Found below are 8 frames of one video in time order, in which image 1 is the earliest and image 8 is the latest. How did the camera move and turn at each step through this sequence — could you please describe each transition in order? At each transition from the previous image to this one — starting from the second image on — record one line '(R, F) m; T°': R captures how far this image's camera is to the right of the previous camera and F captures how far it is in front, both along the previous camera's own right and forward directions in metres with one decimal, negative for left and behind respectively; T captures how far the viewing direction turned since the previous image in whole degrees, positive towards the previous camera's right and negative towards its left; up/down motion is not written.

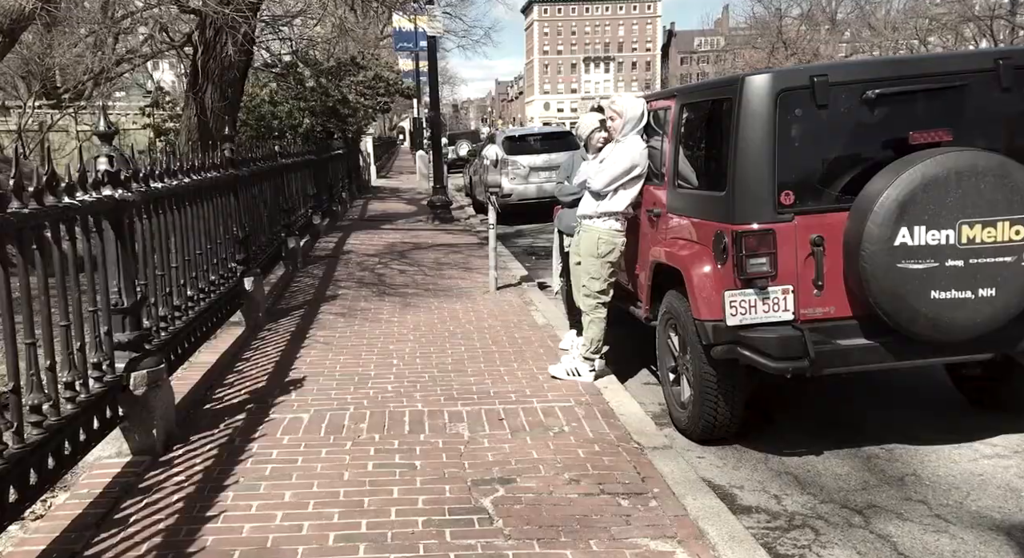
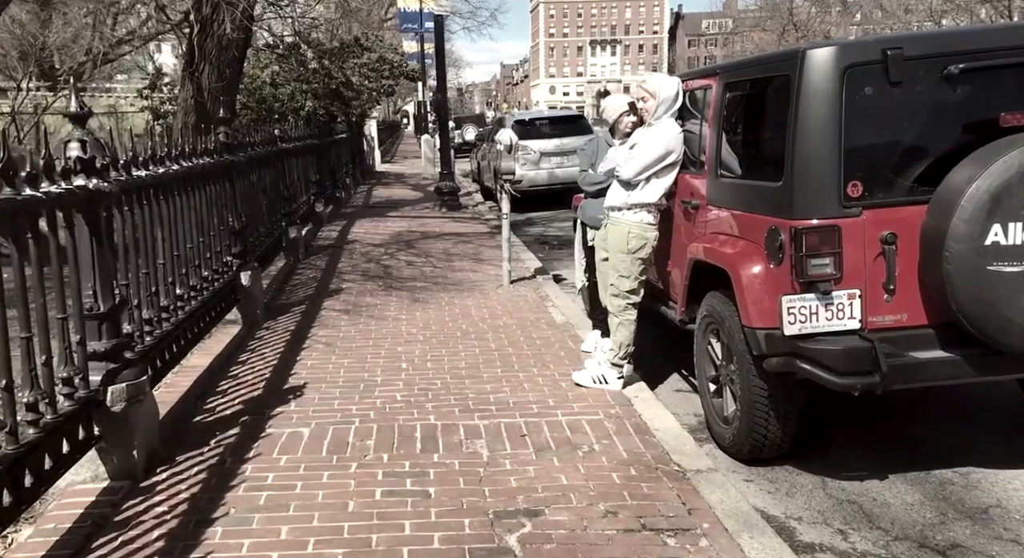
(-0.1, +0.6) m; 0°
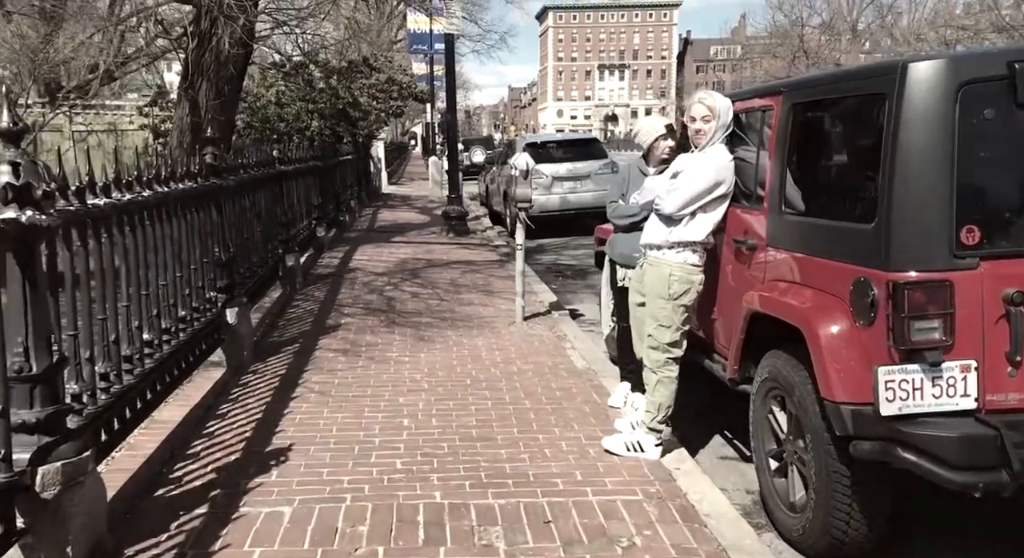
(-0.1, +0.8) m; 0°
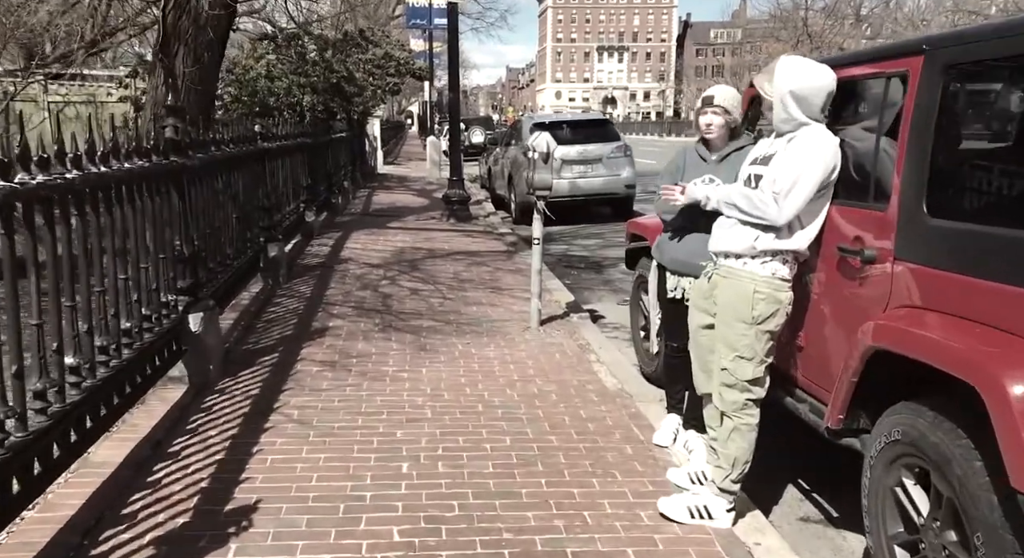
(-0.2, +1.2) m; 0°
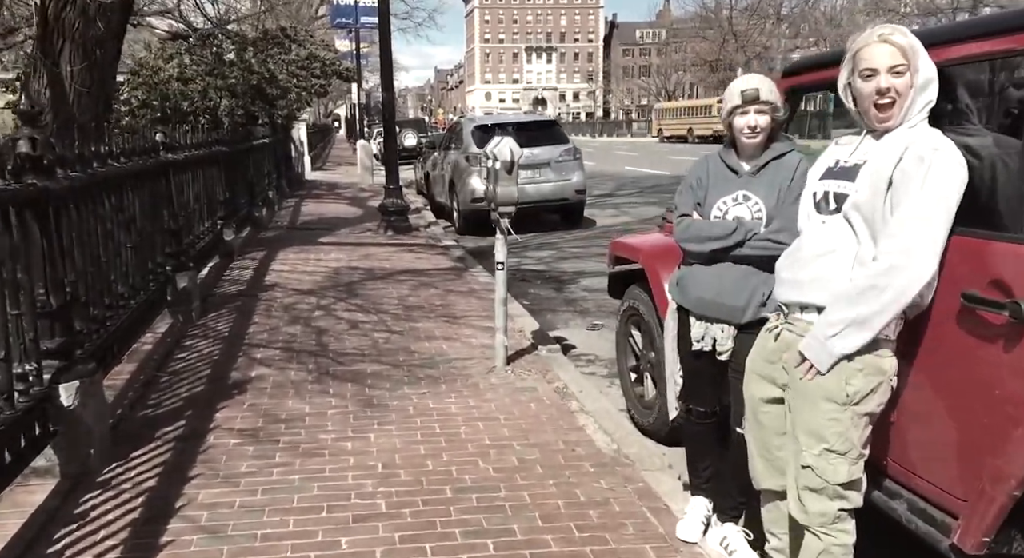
(-0.2, +1.2) m; +4°
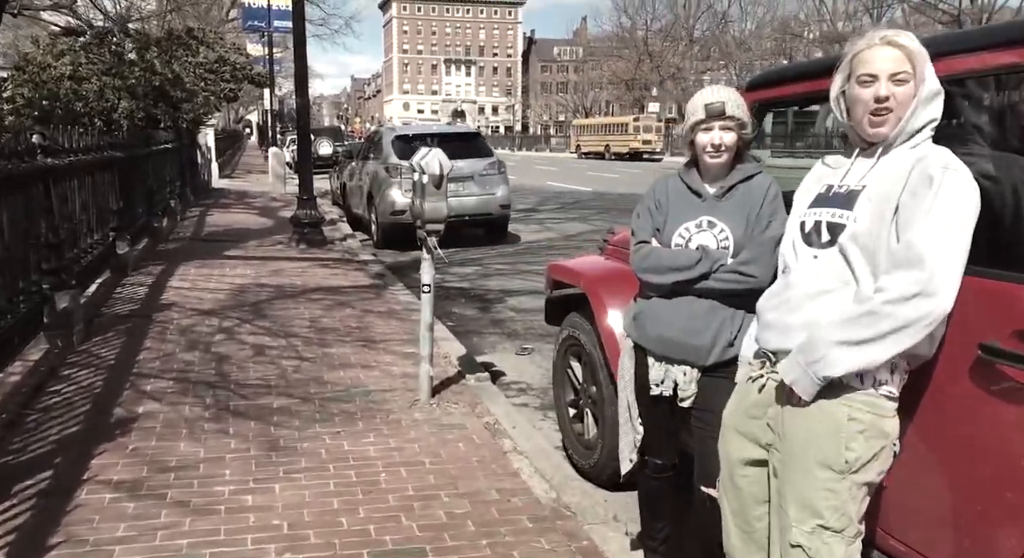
(-0.1, +0.5) m; +5°
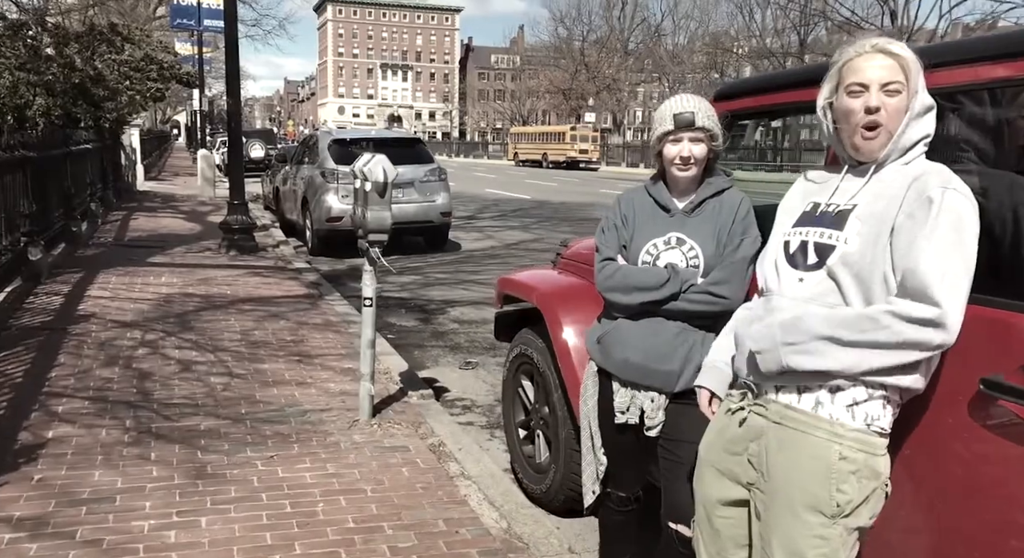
(-0.1, +0.3) m; +4°
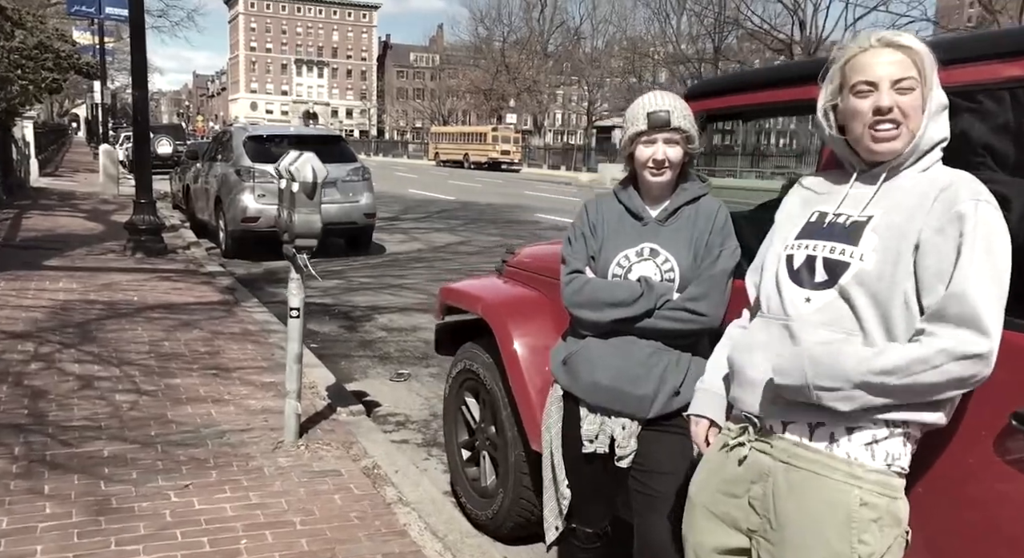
(-0.1, +0.3) m; +5°
